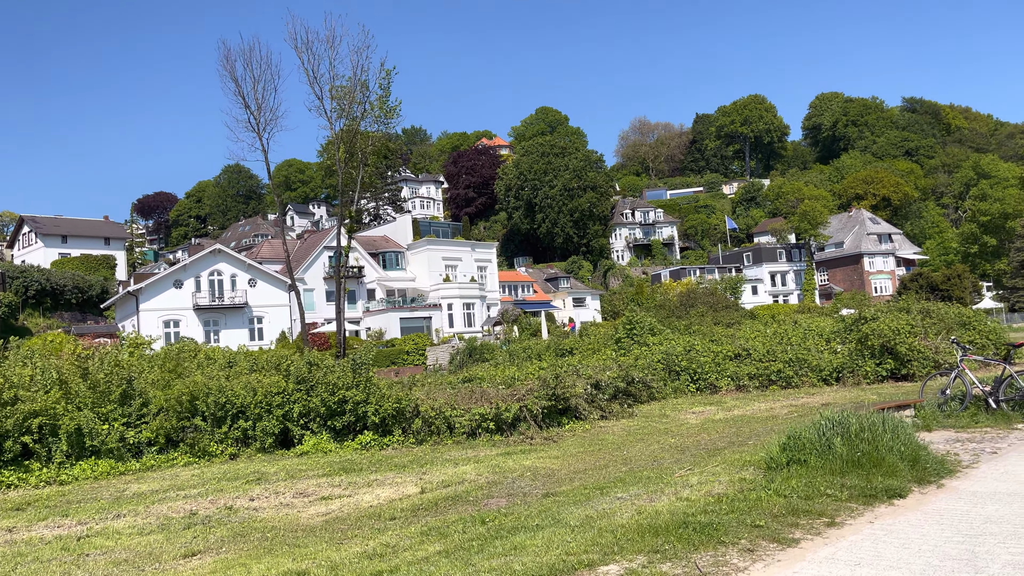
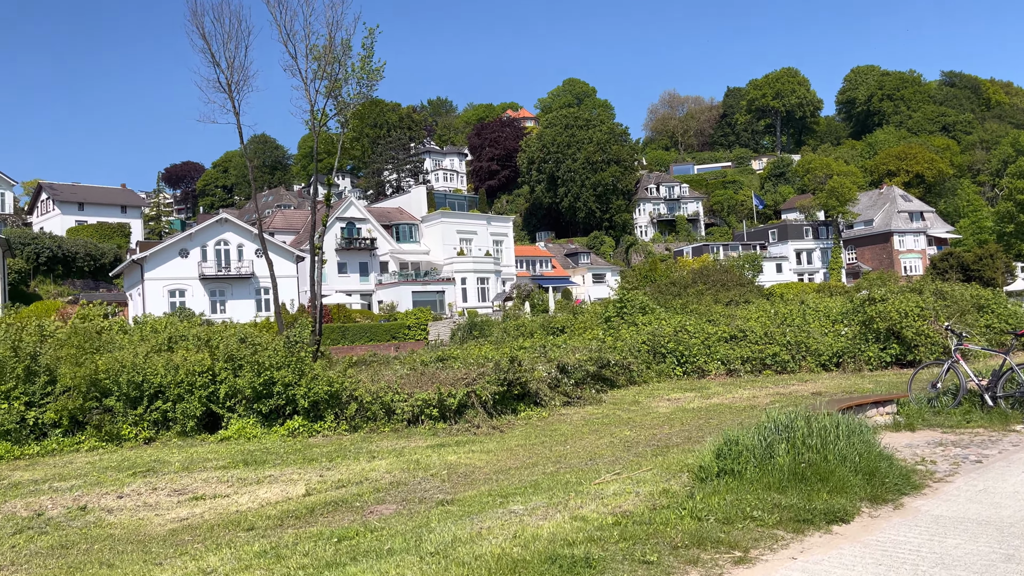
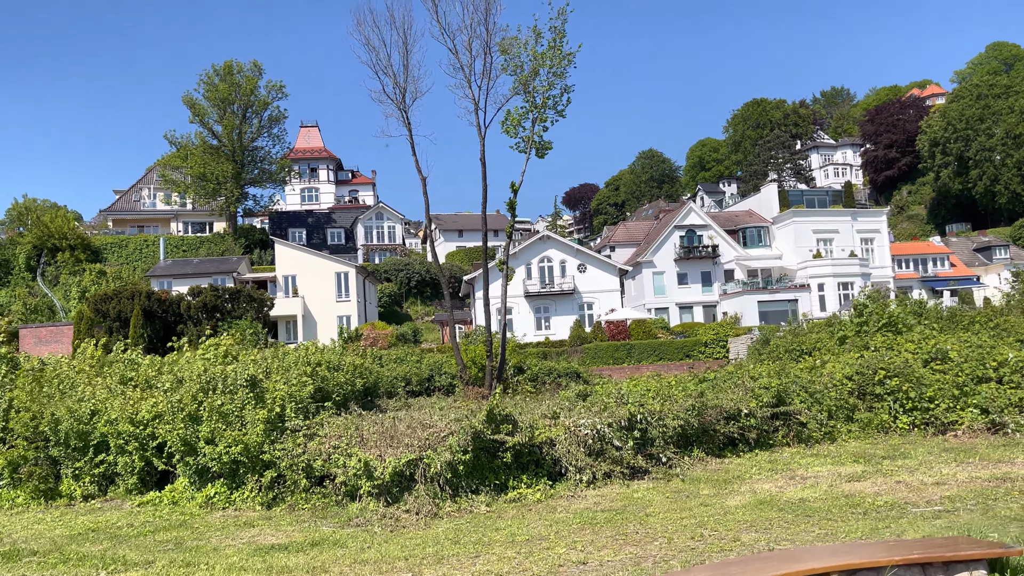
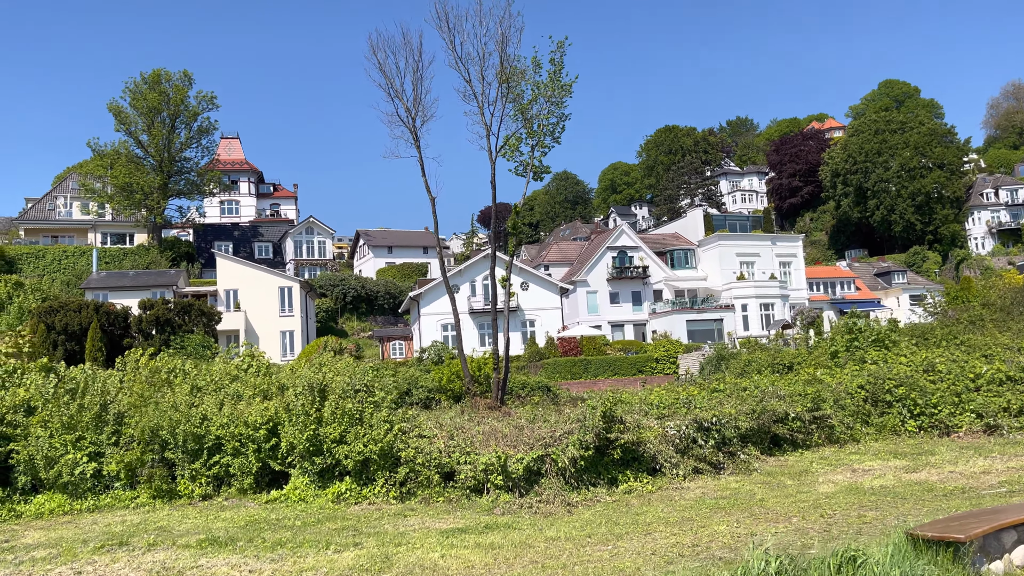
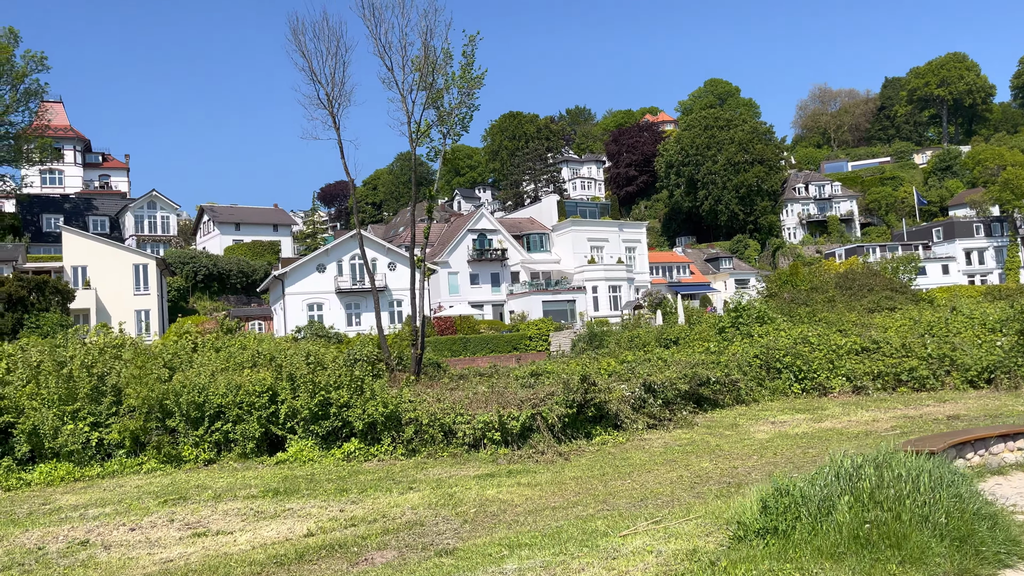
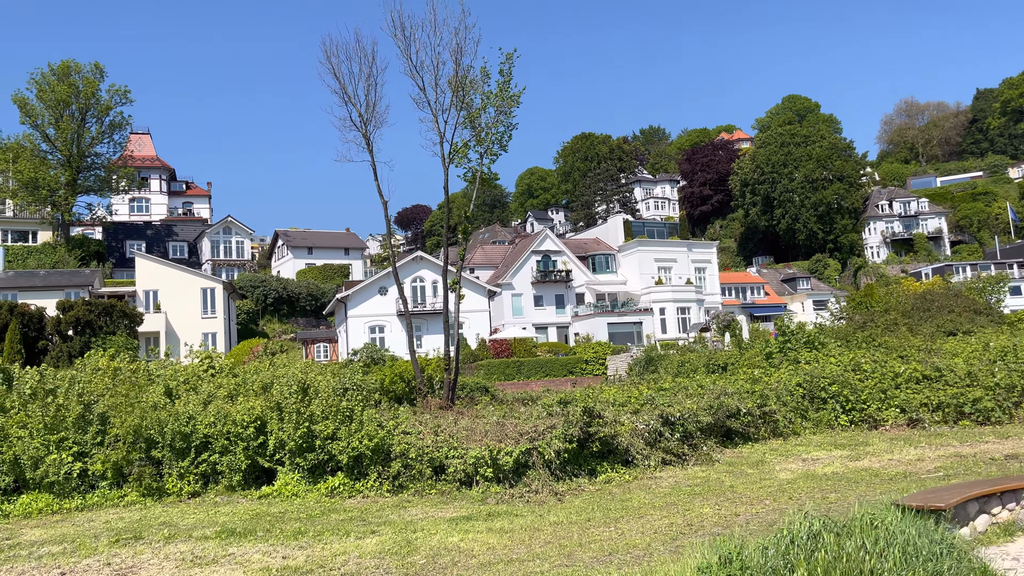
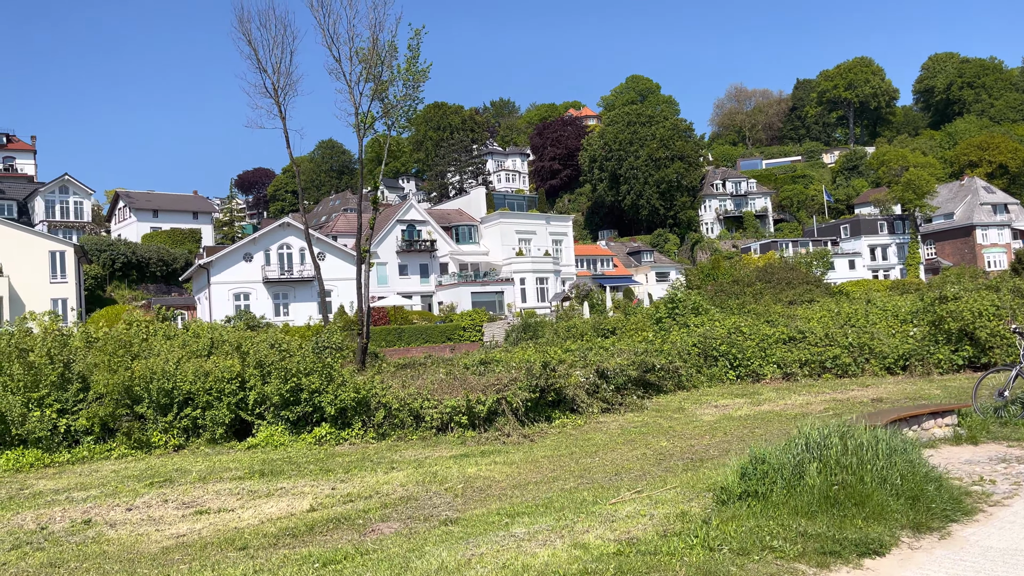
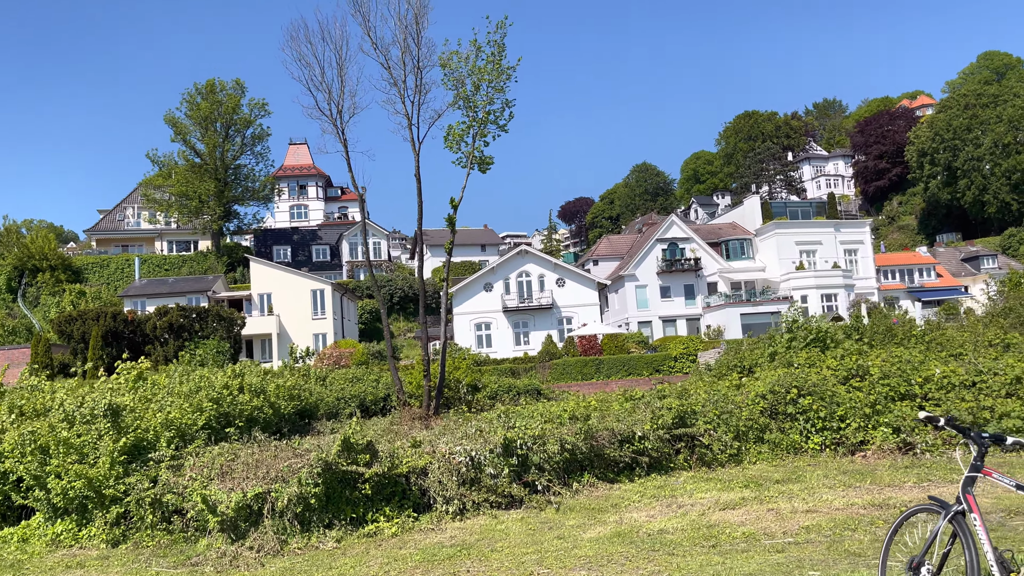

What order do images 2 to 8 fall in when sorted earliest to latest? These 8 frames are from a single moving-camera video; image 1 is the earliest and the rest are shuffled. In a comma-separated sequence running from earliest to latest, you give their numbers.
2, 7, 5, 6, 4, 3, 8
